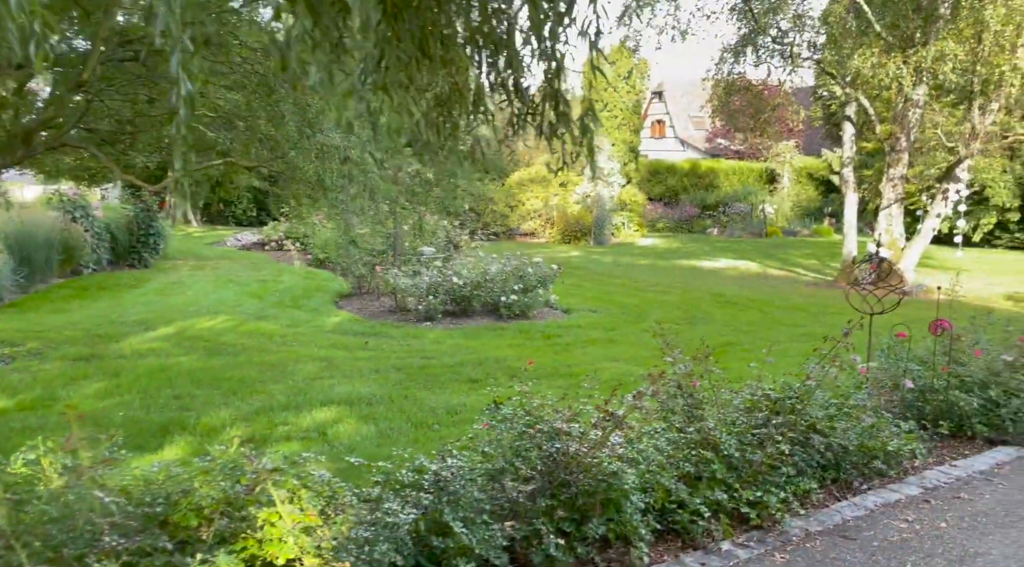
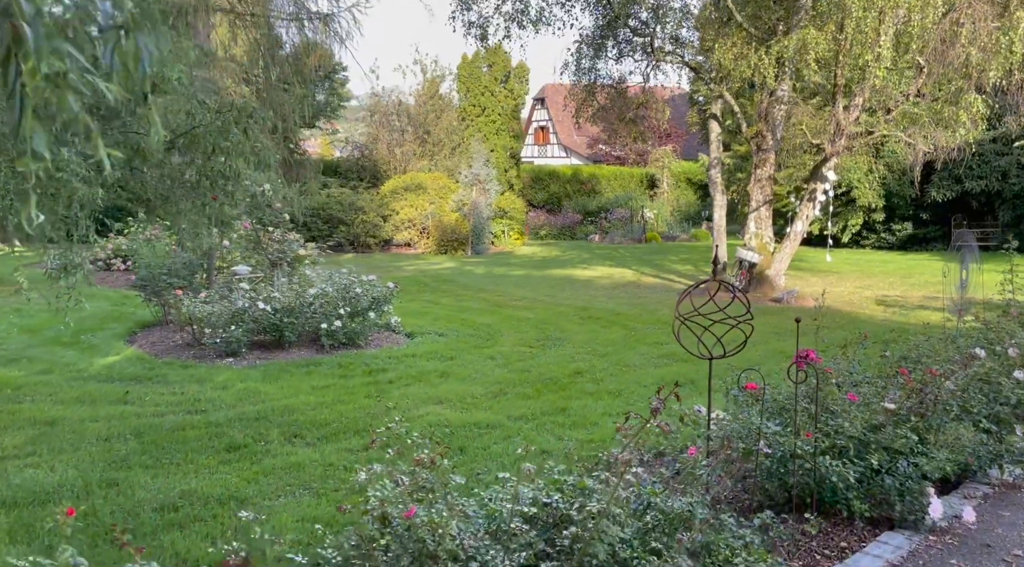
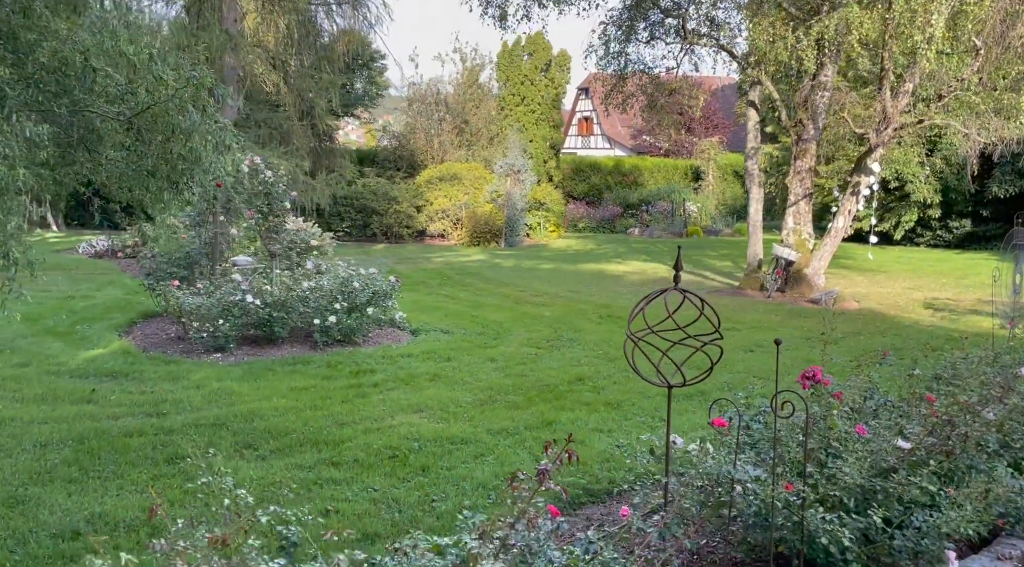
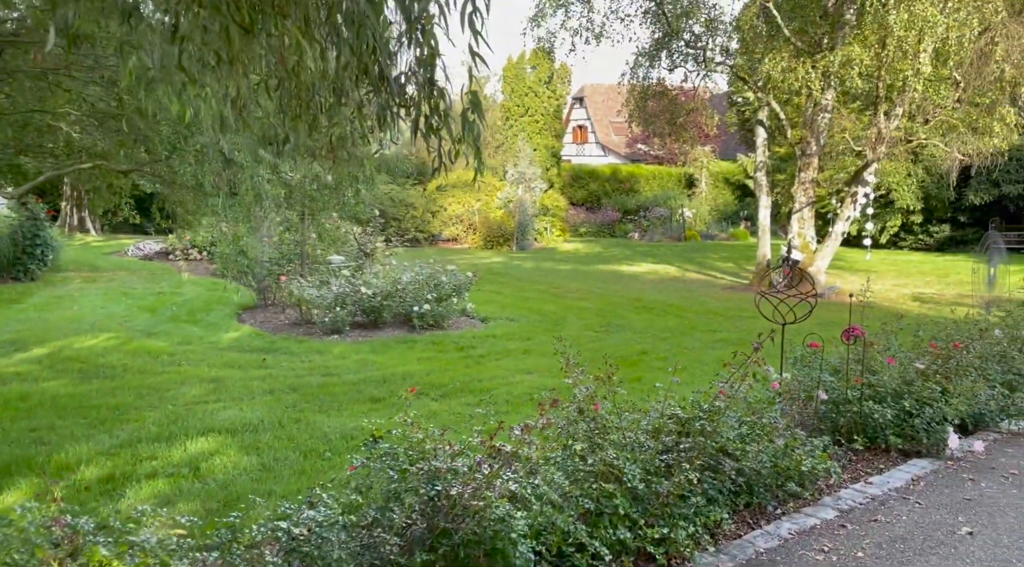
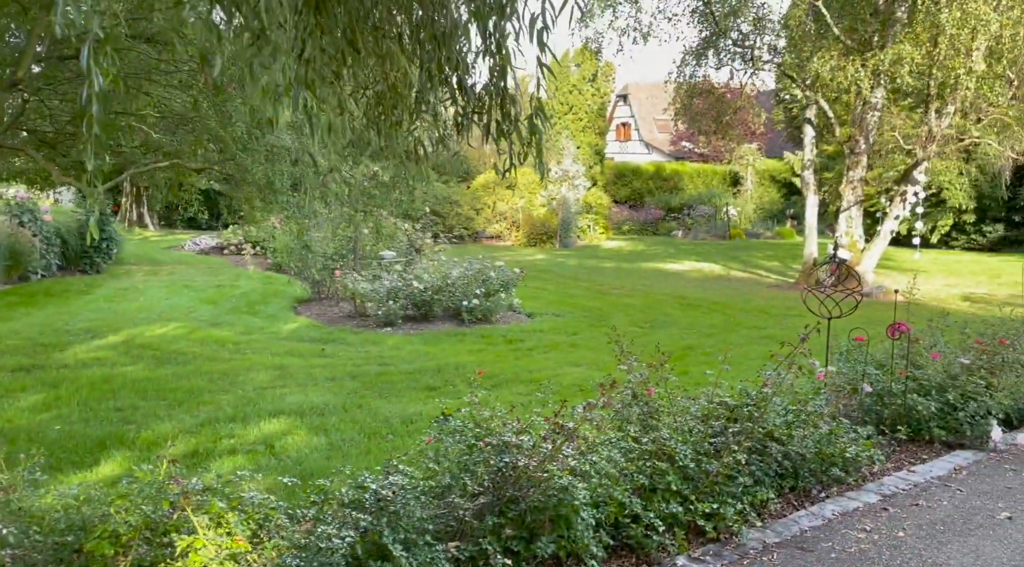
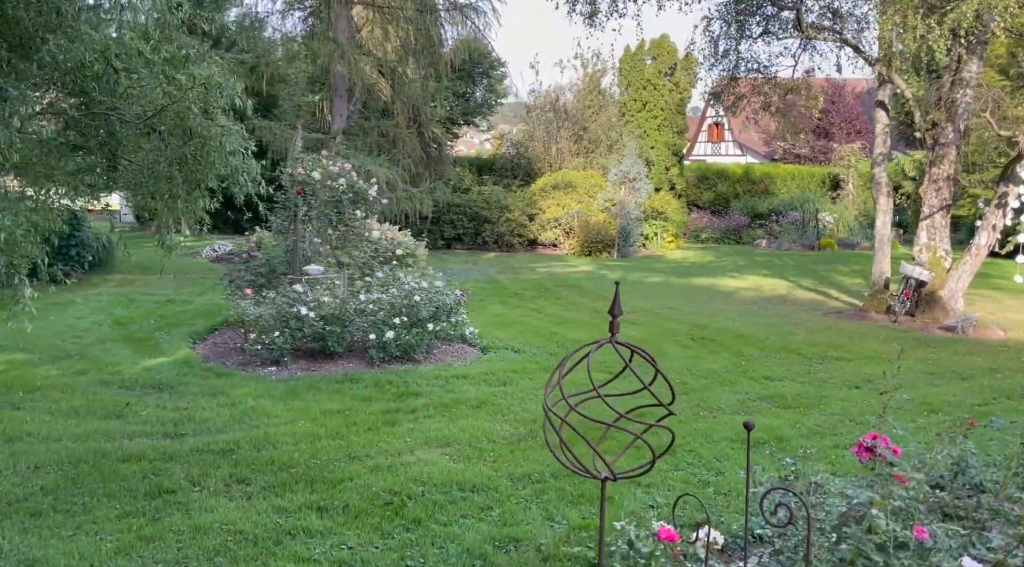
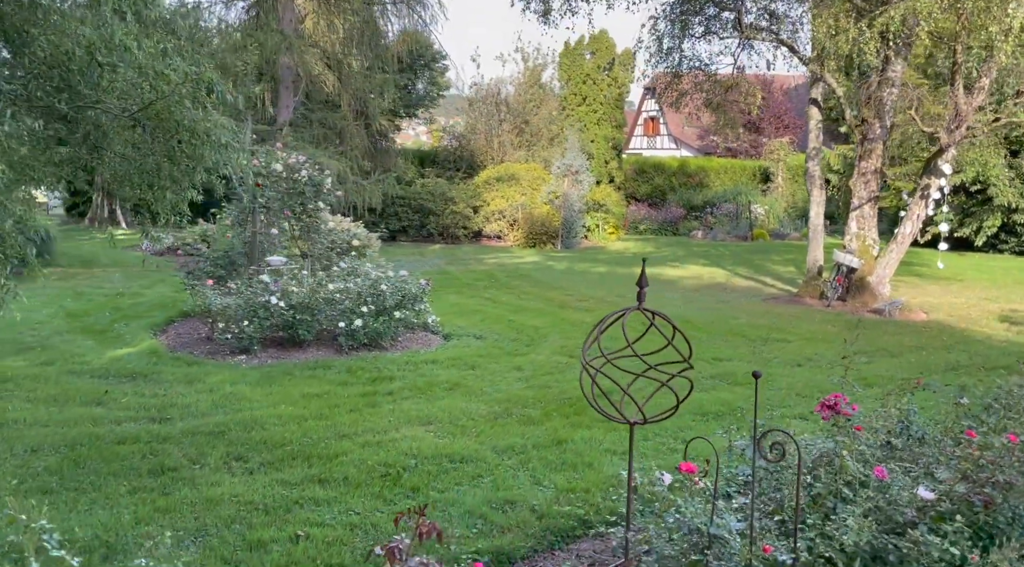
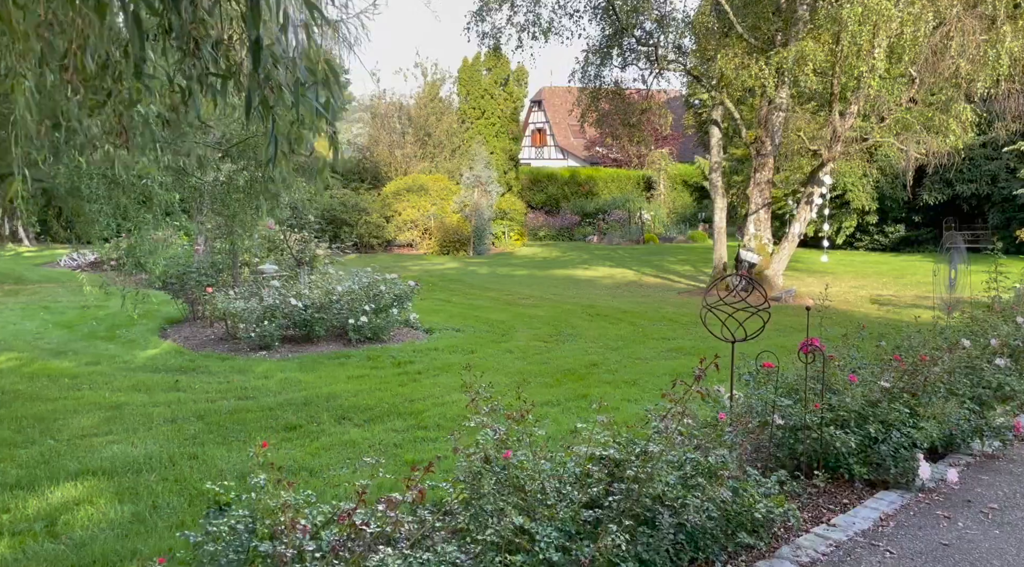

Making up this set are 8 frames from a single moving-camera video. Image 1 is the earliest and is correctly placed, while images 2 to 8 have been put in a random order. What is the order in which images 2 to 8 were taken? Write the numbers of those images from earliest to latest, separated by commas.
5, 4, 8, 2, 3, 7, 6
